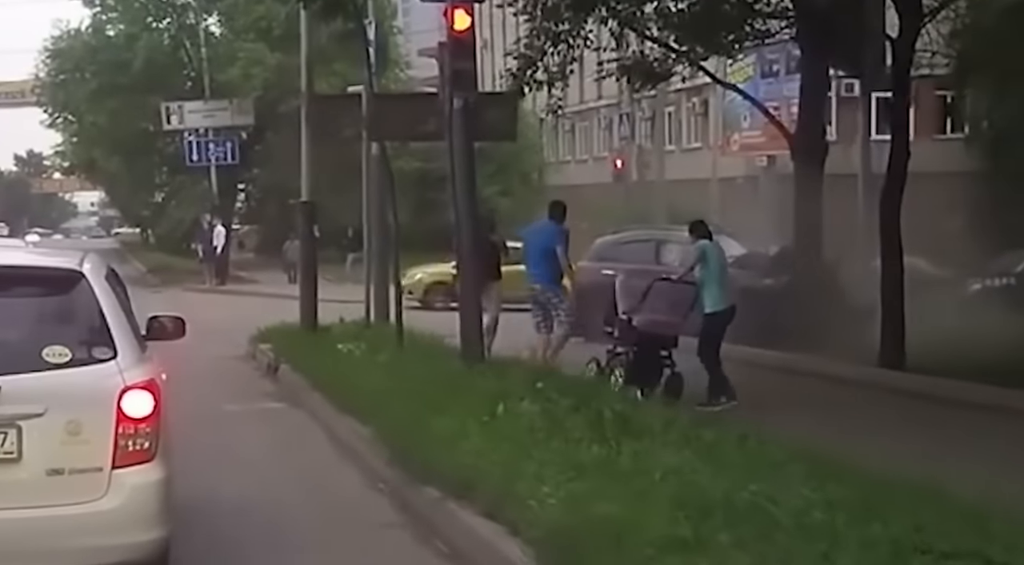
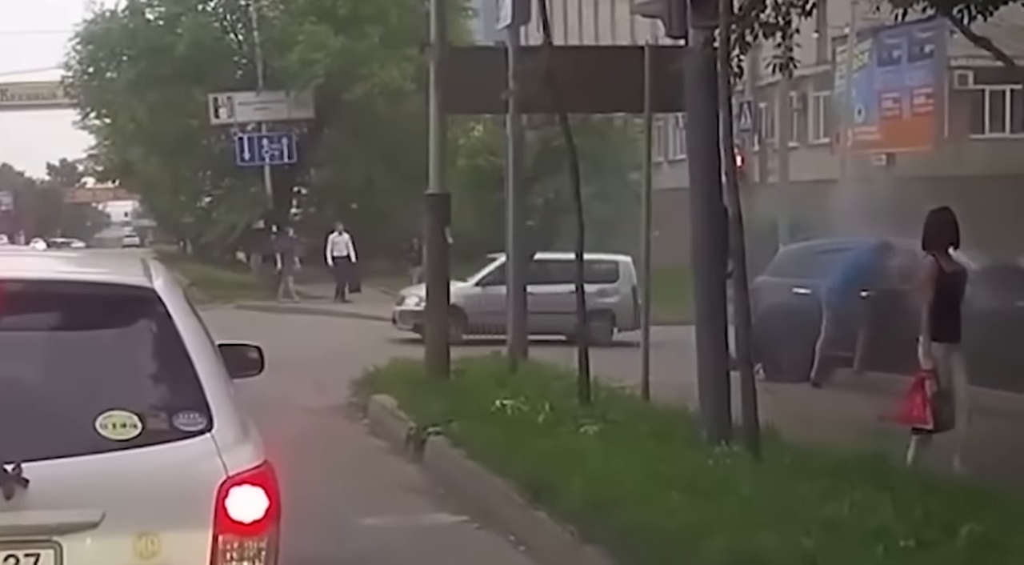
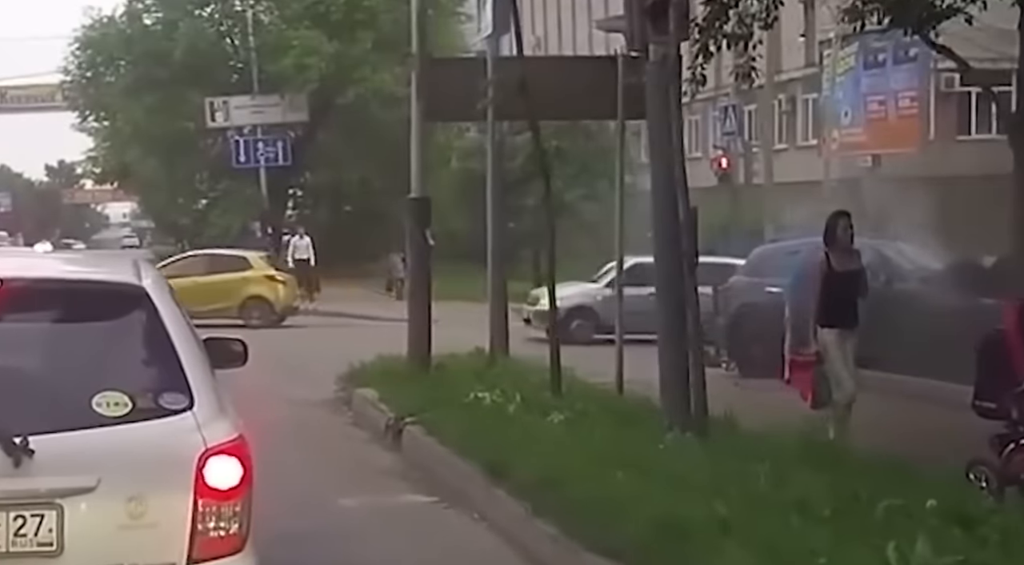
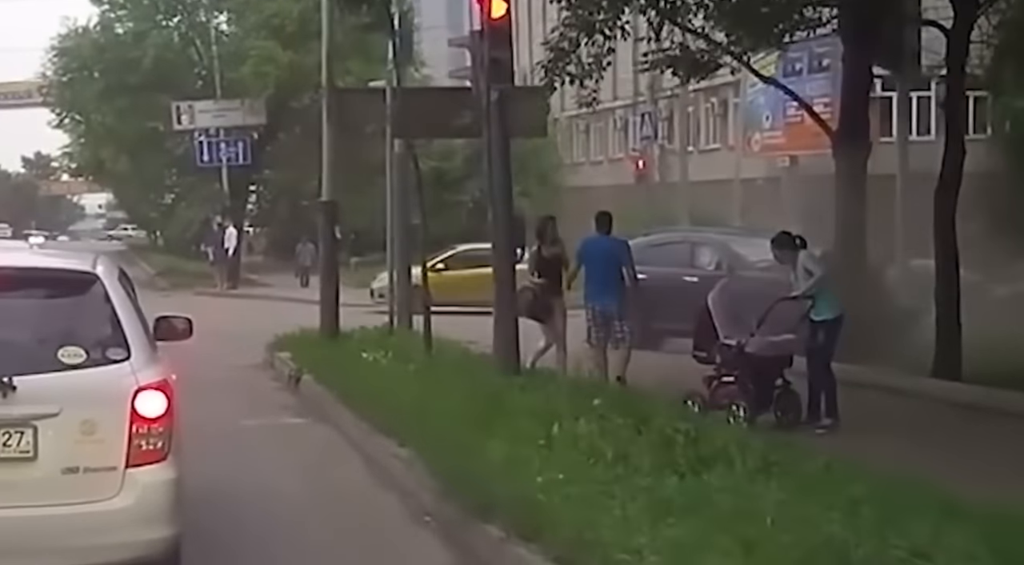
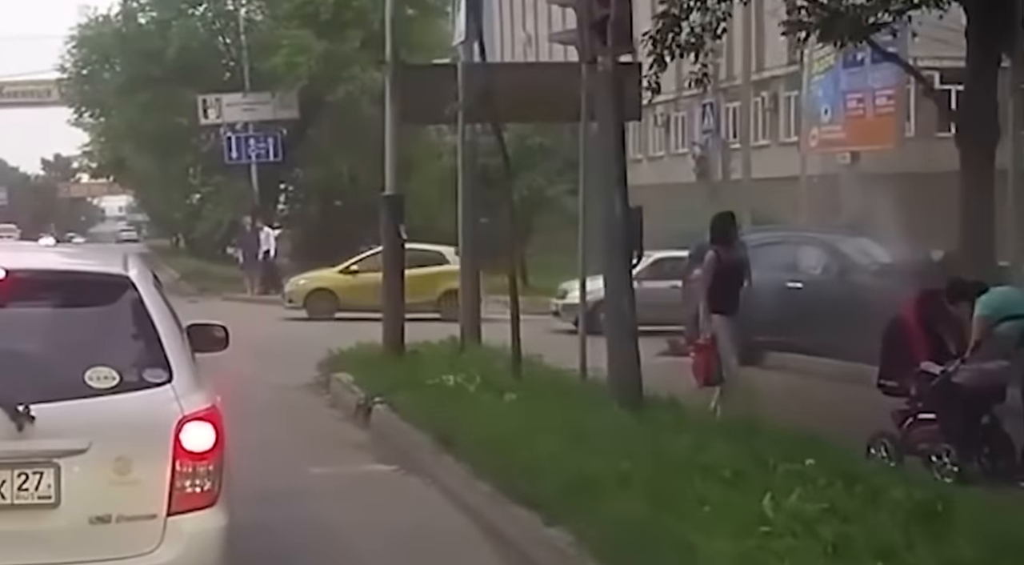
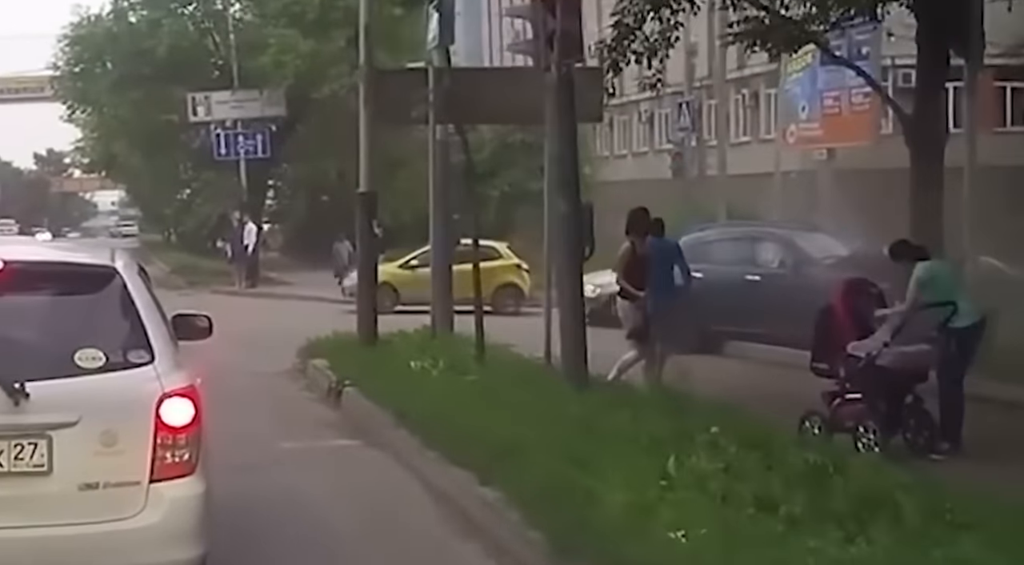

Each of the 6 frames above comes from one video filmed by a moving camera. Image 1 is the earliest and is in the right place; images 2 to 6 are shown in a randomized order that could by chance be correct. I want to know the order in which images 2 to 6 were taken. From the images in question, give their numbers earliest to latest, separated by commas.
4, 6, 5, 3, 2
